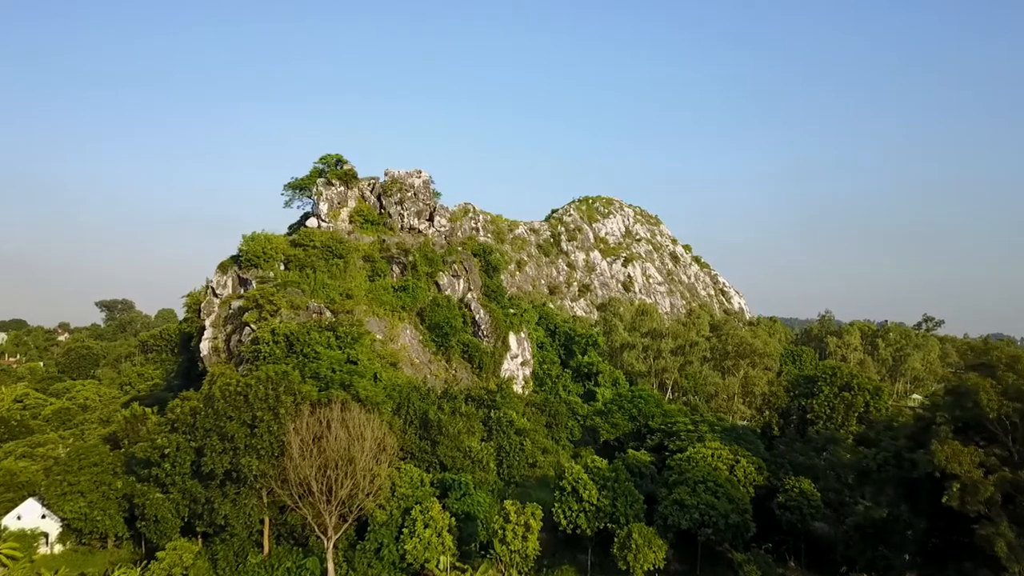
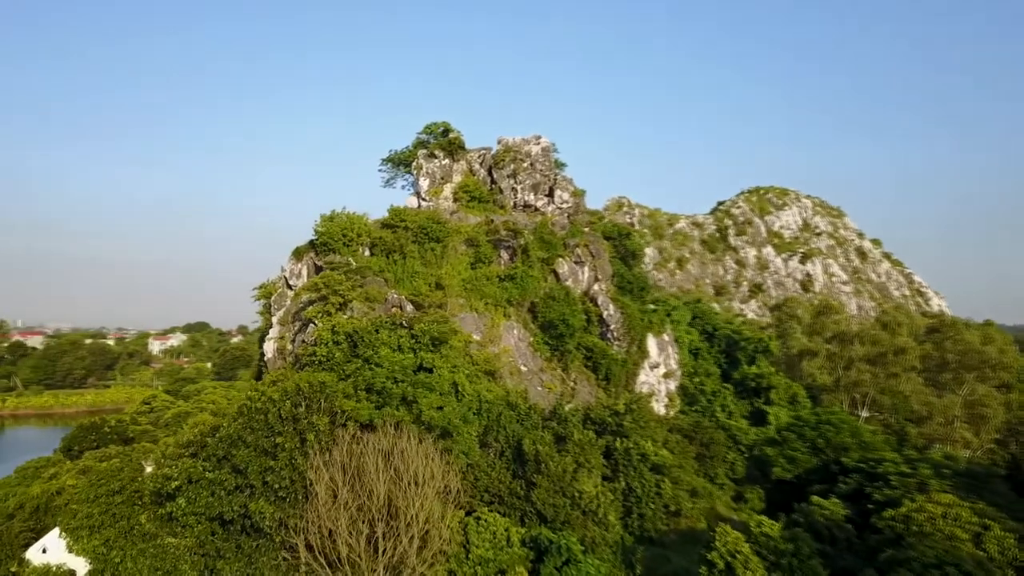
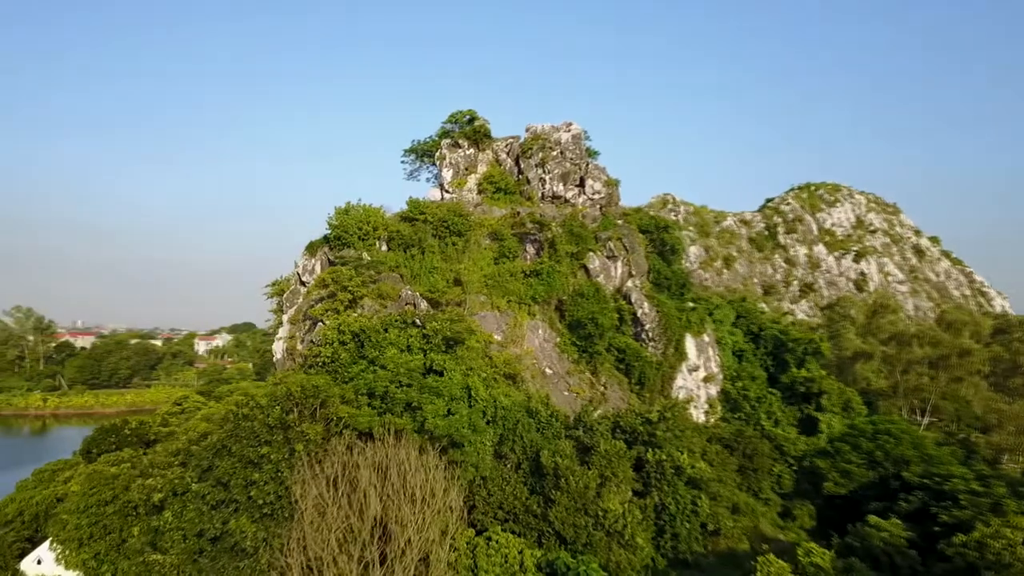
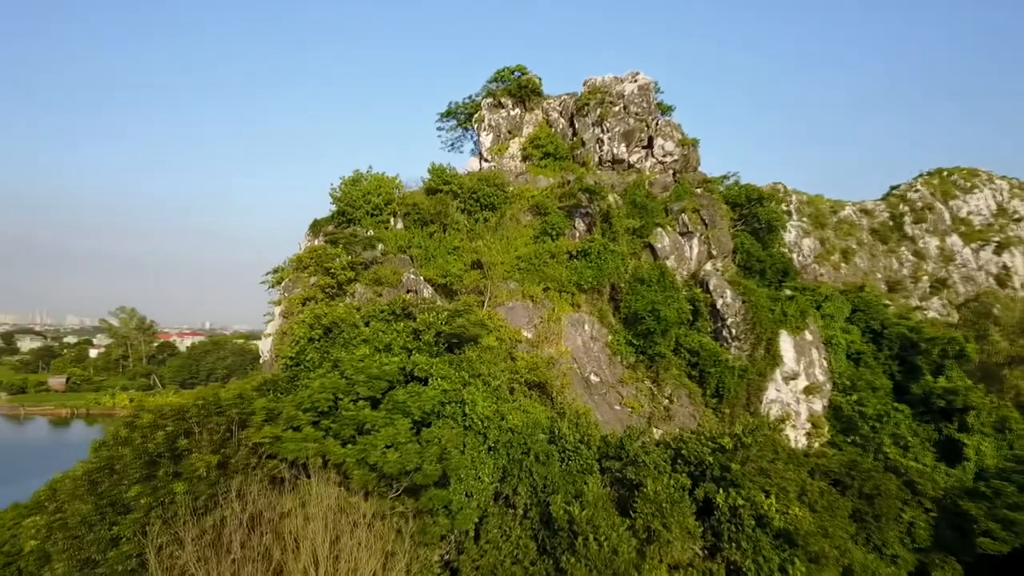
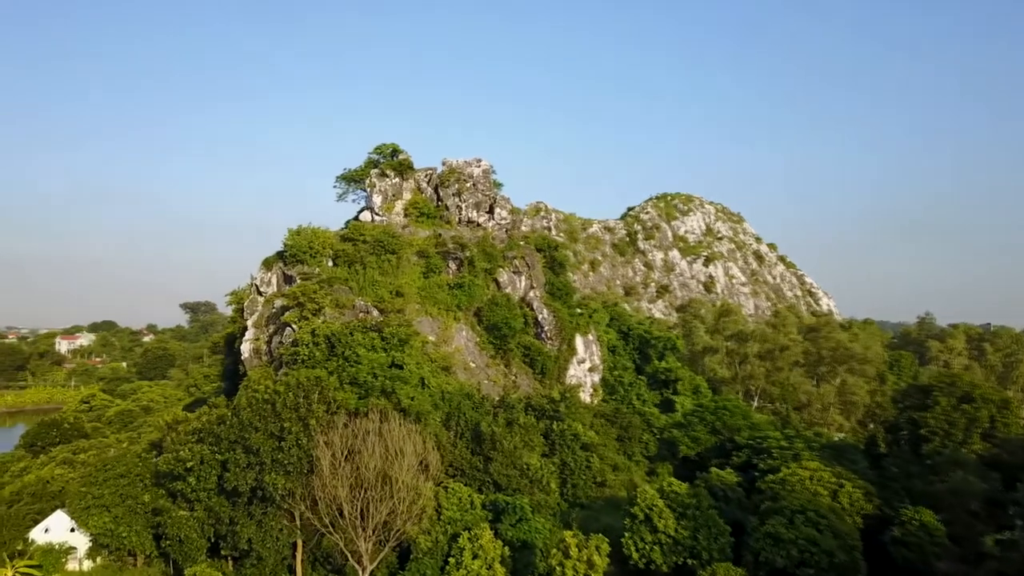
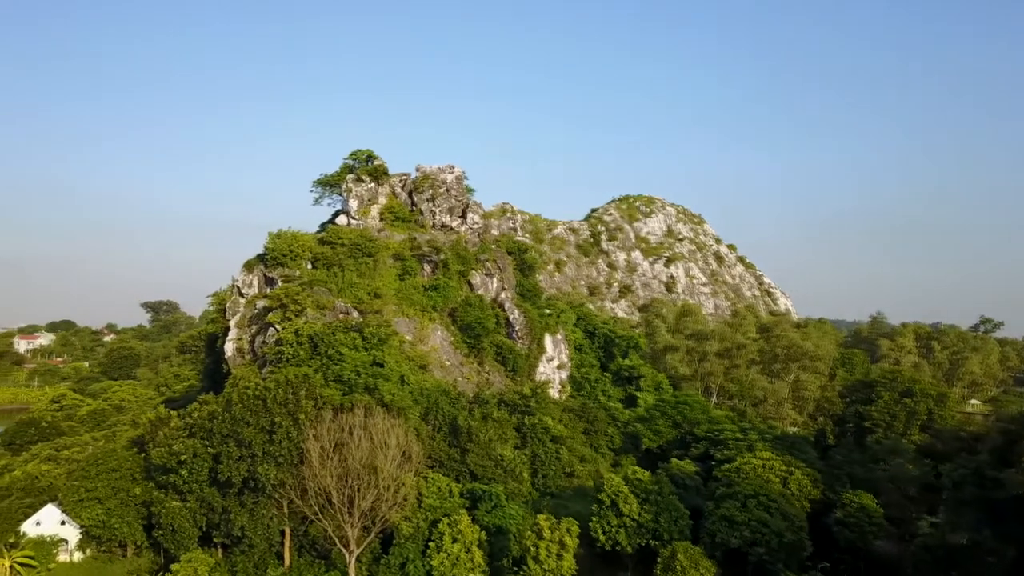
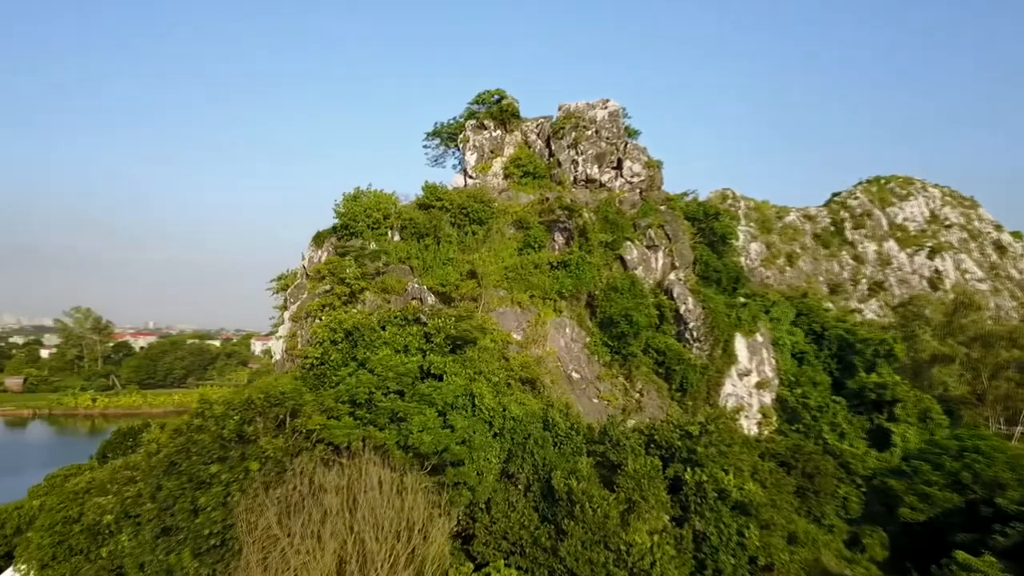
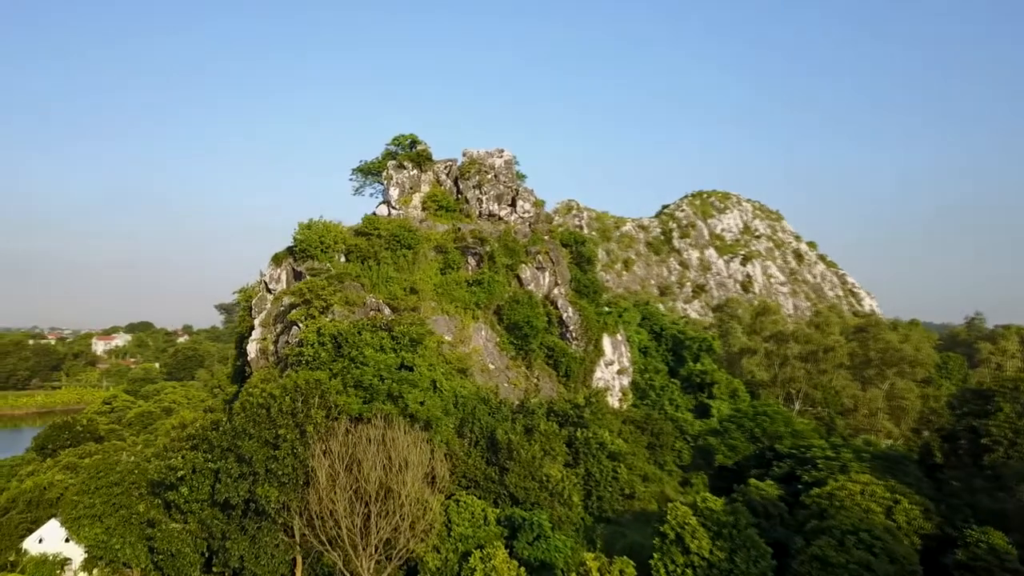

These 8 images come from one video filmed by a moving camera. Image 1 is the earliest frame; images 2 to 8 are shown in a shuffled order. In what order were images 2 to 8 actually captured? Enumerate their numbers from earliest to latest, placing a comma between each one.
6, 5, 8, 2, 3, 7, 4
